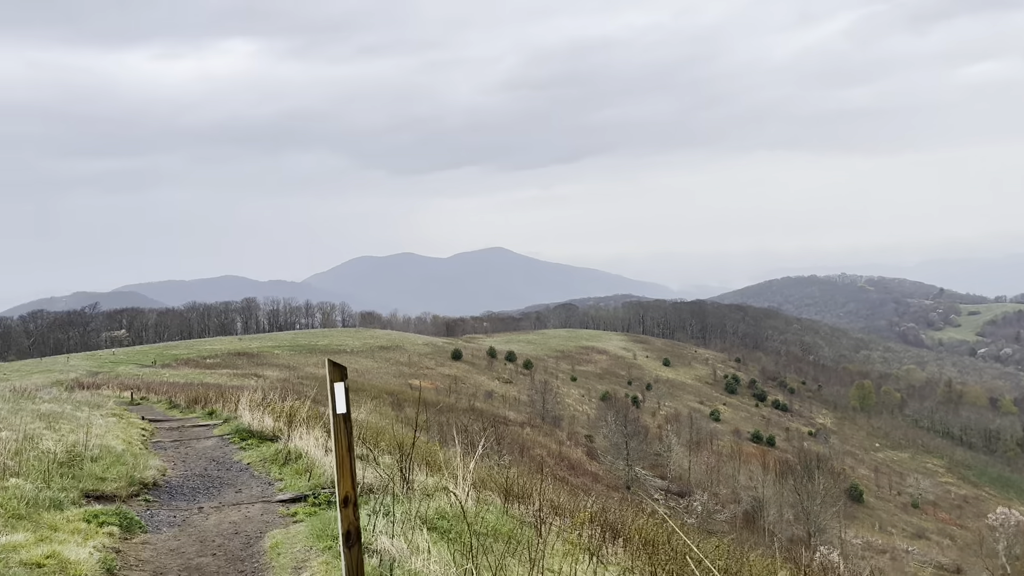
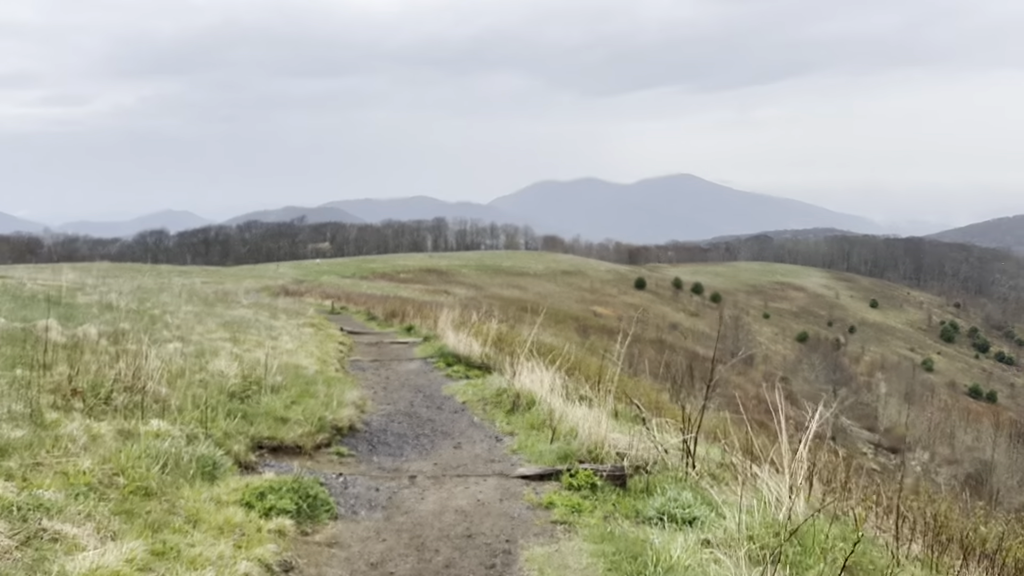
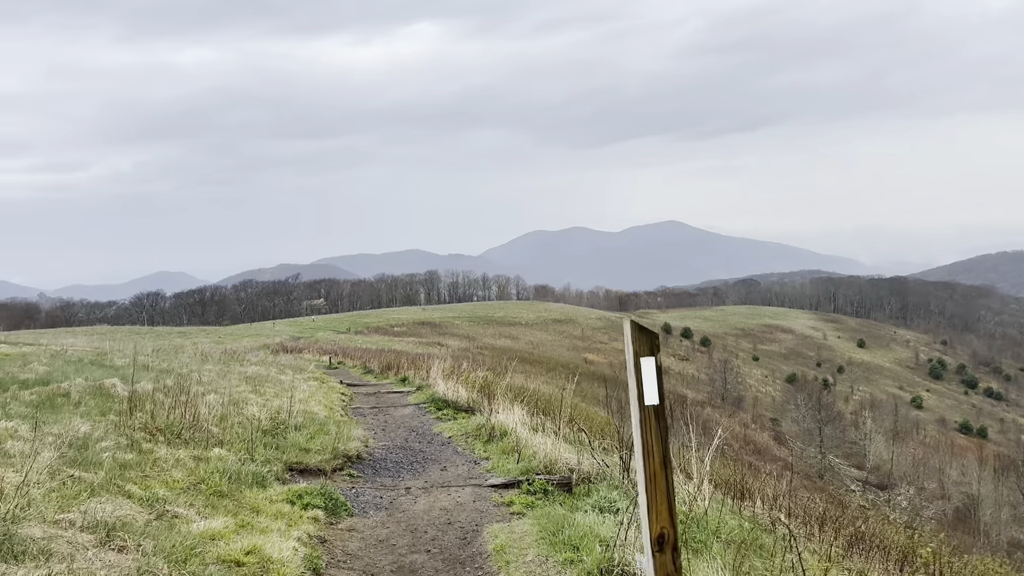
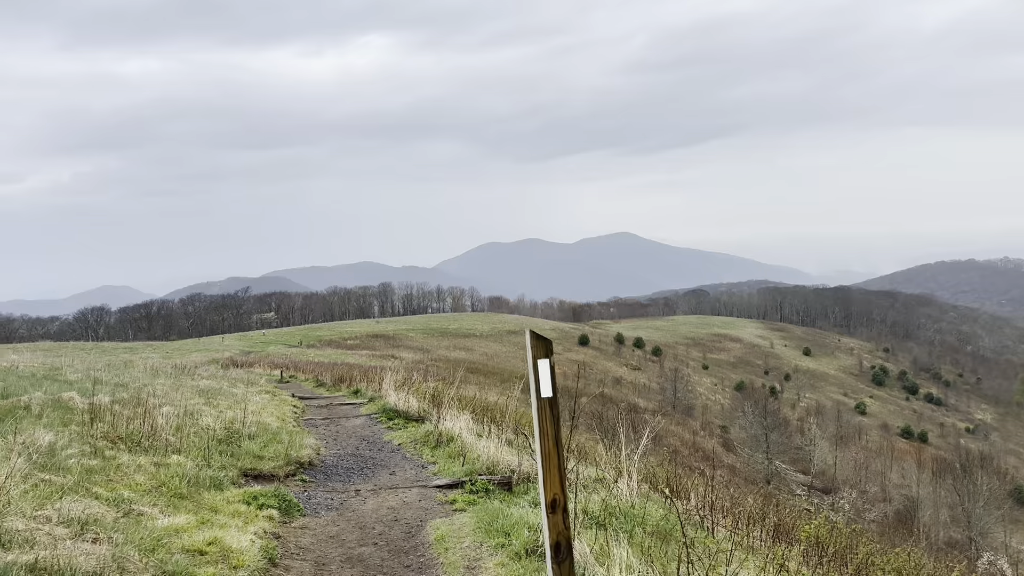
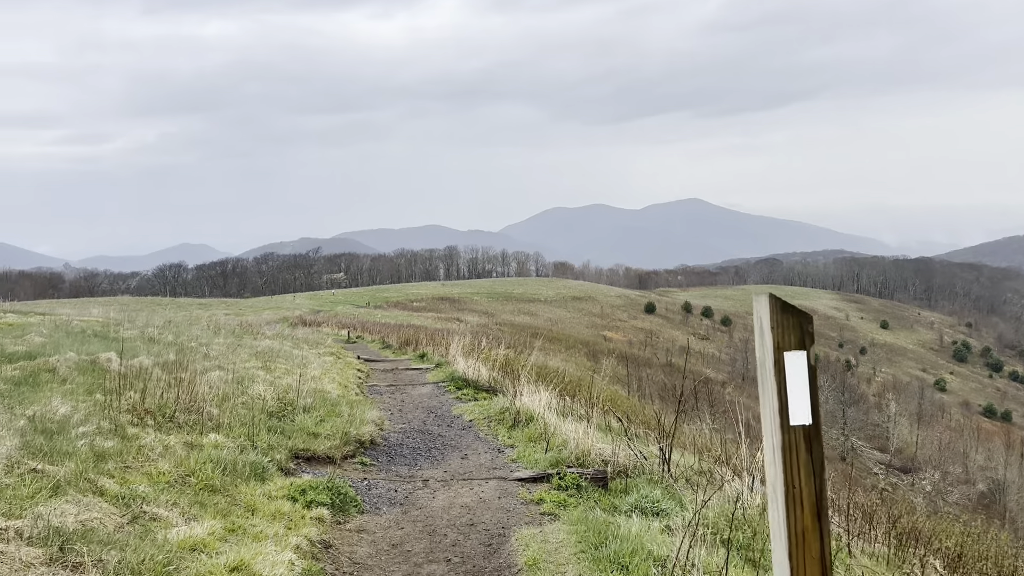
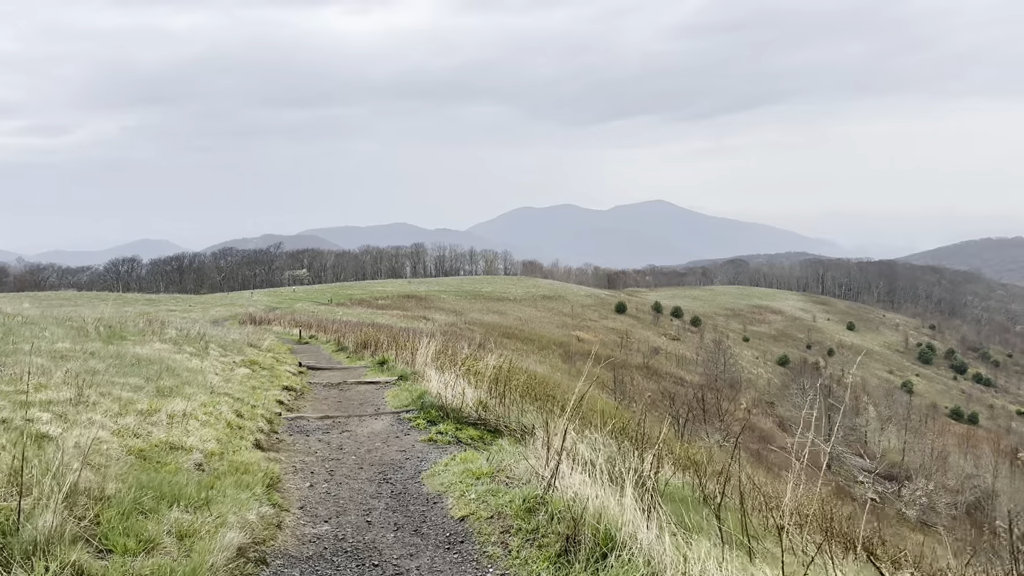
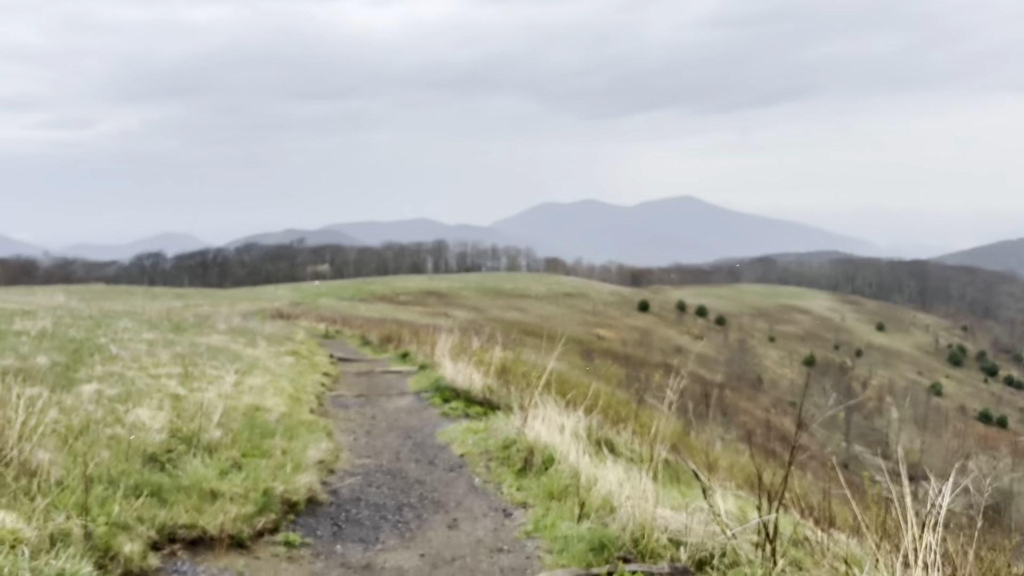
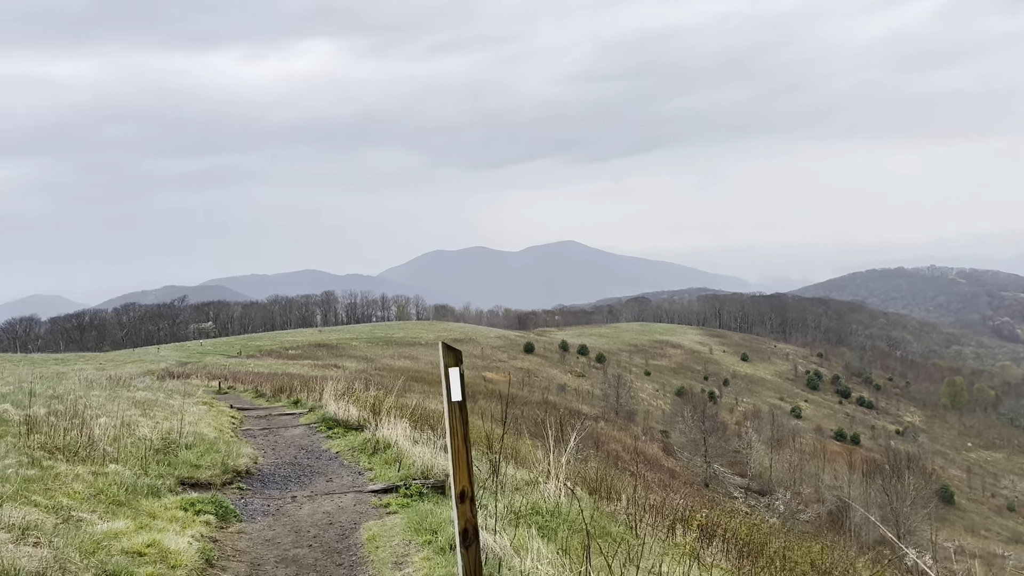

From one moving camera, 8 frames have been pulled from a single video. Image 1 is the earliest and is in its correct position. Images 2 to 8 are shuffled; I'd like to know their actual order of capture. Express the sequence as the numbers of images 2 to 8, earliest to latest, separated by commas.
8, 4, 3, 5, 2, 7, 6
